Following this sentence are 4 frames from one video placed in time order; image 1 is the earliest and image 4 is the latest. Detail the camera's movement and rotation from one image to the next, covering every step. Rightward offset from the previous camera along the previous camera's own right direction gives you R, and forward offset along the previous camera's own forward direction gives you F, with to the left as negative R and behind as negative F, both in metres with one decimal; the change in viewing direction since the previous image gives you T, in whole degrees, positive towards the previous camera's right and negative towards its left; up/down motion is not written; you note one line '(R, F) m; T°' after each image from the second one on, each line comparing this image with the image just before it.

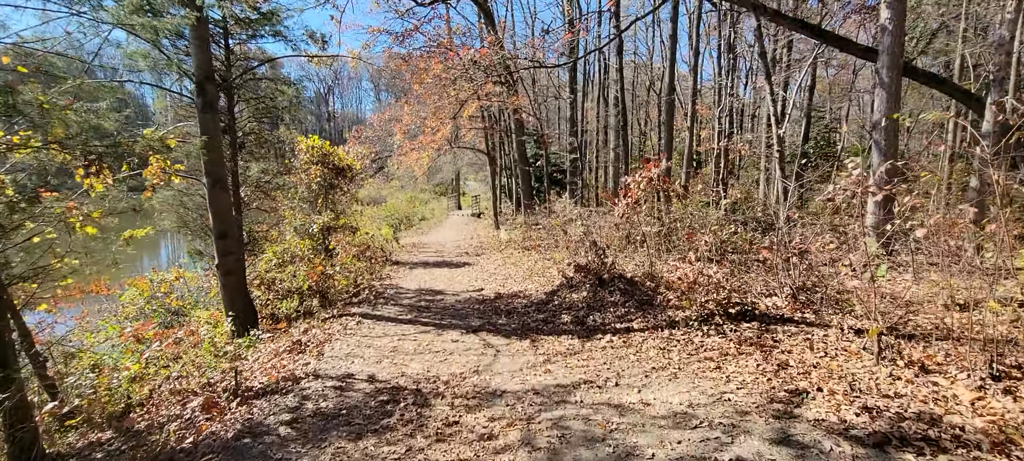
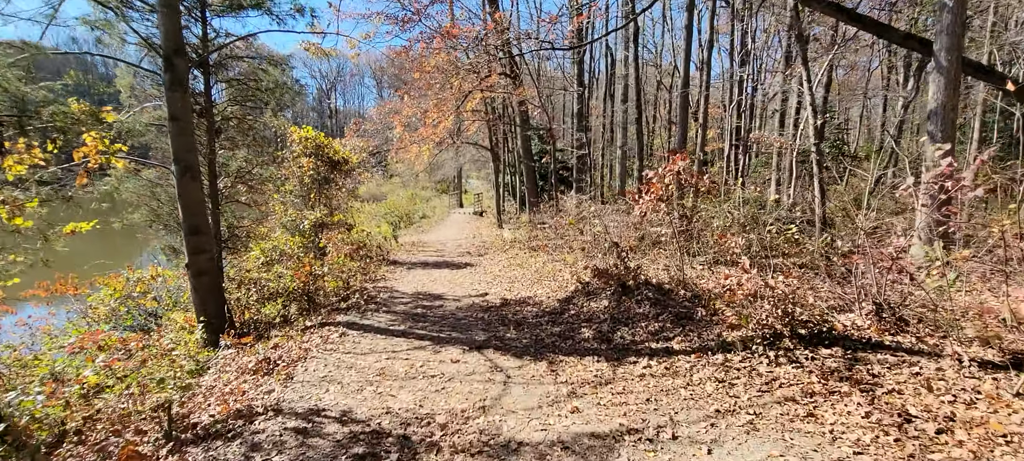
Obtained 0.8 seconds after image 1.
(-0.1, +0.9) m; 0°
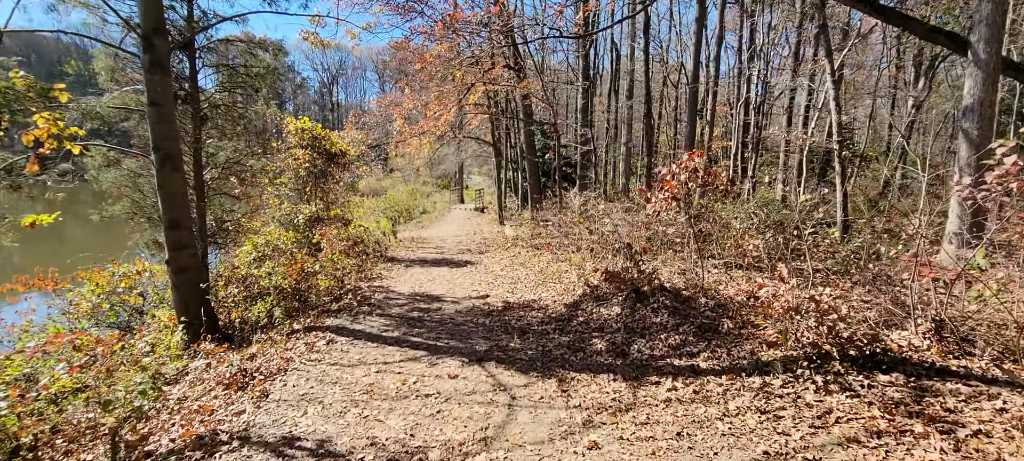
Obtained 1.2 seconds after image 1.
(-0.1, +0.5) m; 0°
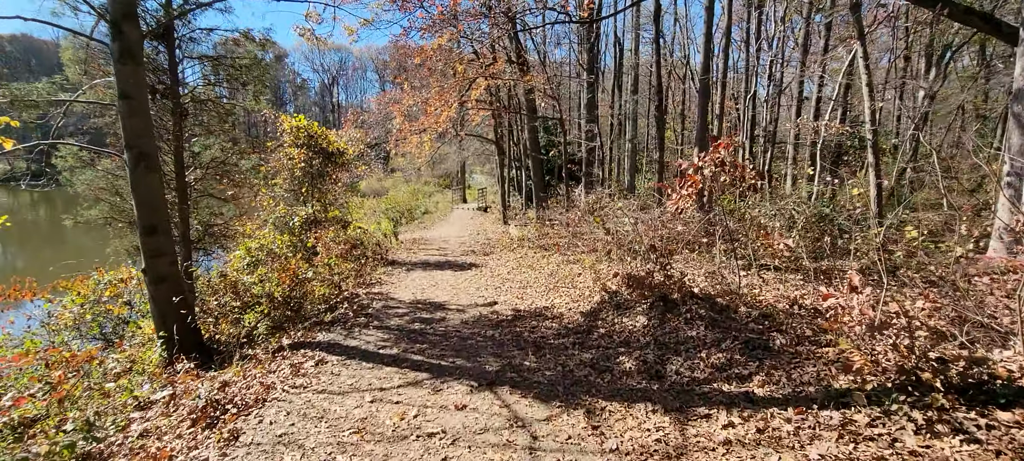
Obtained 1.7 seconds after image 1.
(-0.1, +0.6) m; 0°
